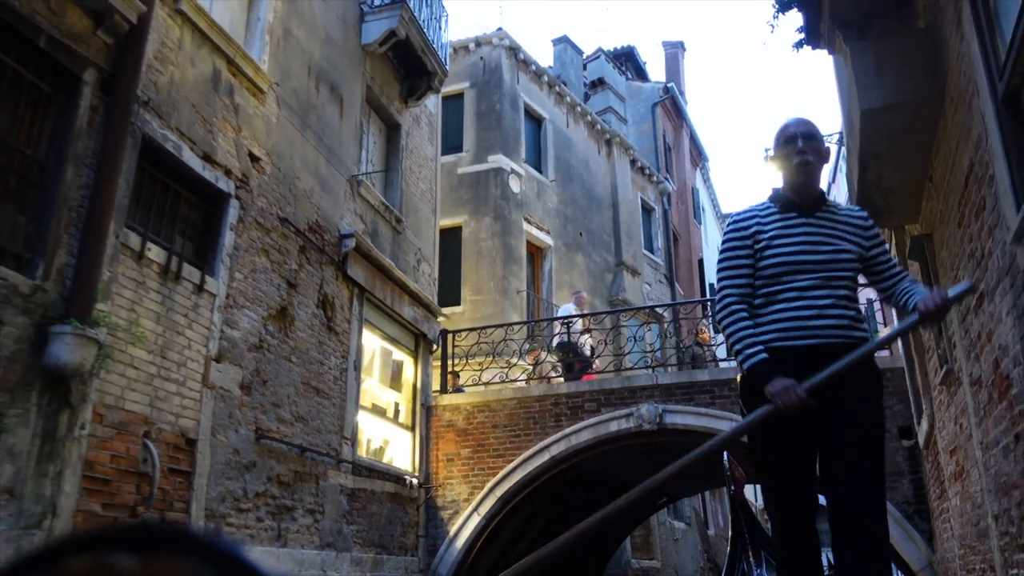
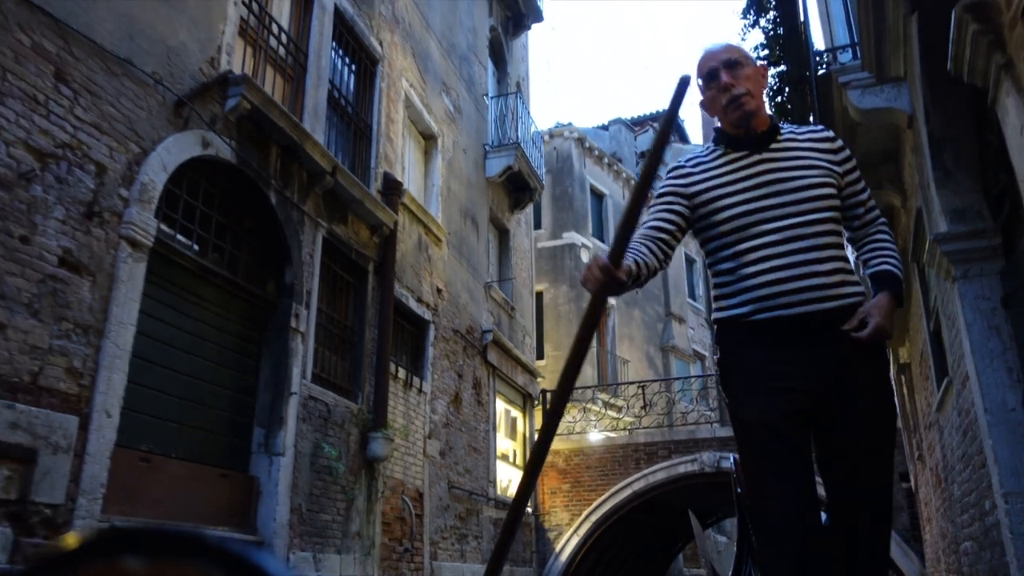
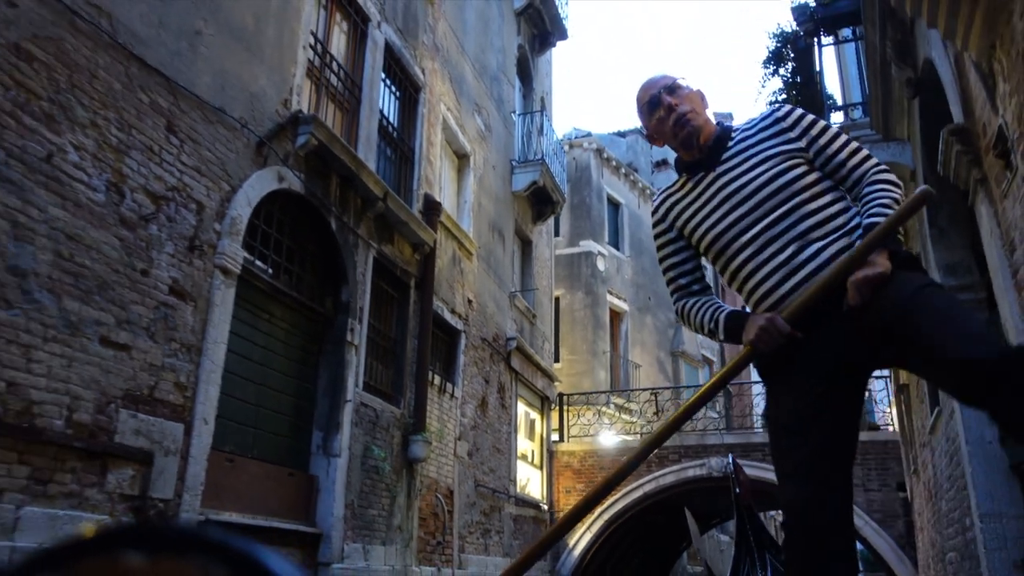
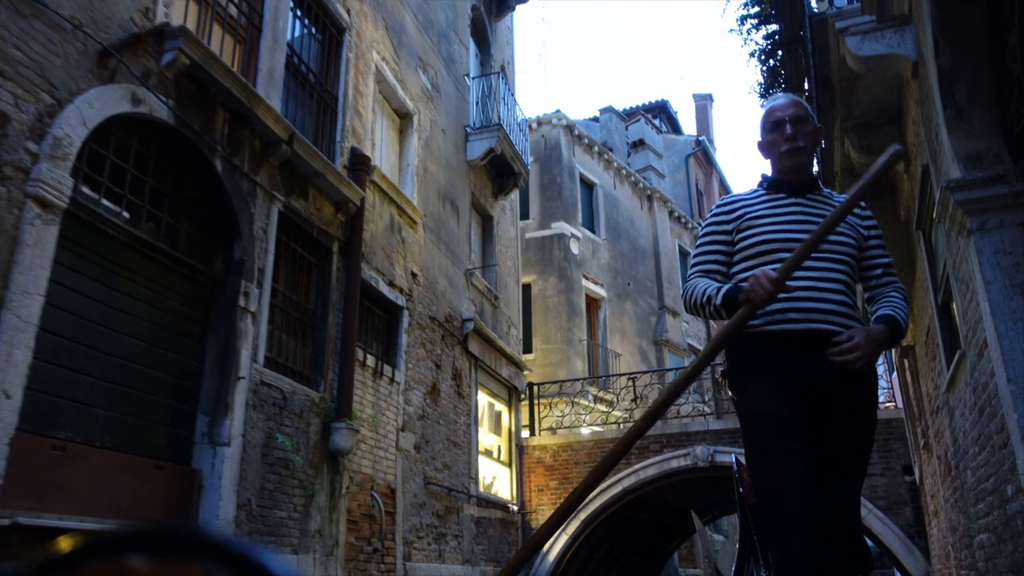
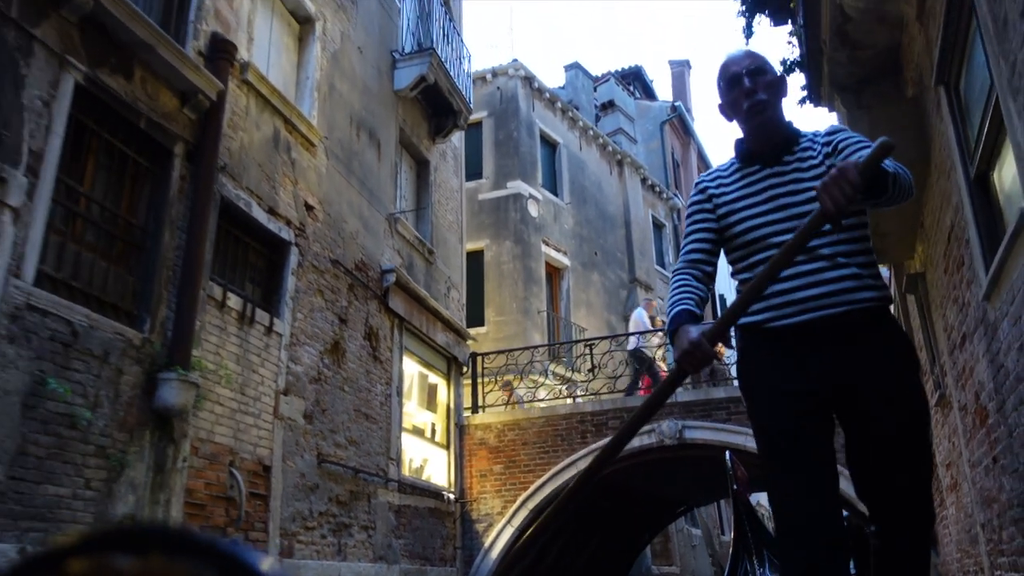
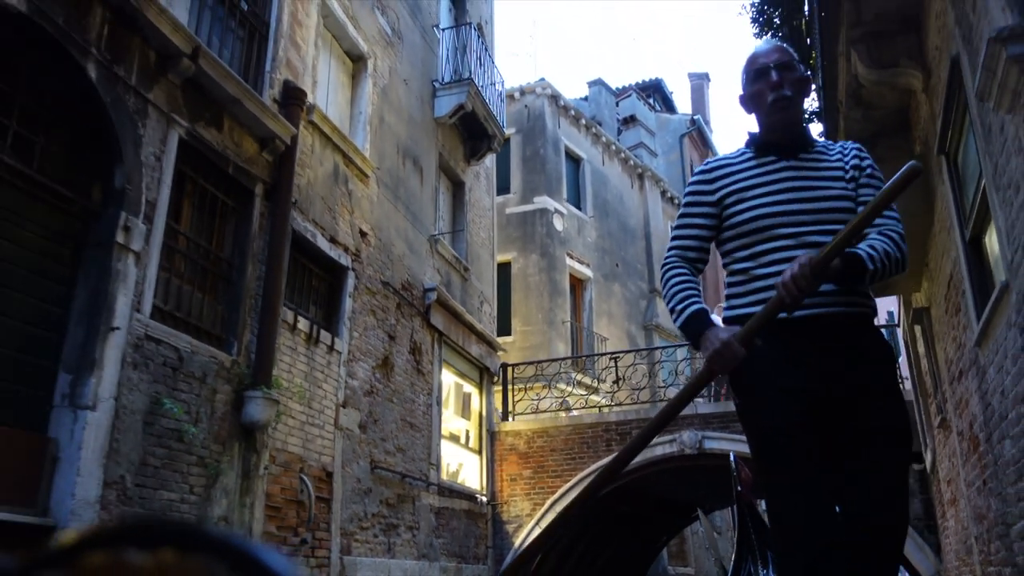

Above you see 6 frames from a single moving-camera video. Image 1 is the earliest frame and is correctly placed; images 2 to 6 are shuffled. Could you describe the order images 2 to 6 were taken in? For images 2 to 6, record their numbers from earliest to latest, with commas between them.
5, 6, 4, 2, 3
